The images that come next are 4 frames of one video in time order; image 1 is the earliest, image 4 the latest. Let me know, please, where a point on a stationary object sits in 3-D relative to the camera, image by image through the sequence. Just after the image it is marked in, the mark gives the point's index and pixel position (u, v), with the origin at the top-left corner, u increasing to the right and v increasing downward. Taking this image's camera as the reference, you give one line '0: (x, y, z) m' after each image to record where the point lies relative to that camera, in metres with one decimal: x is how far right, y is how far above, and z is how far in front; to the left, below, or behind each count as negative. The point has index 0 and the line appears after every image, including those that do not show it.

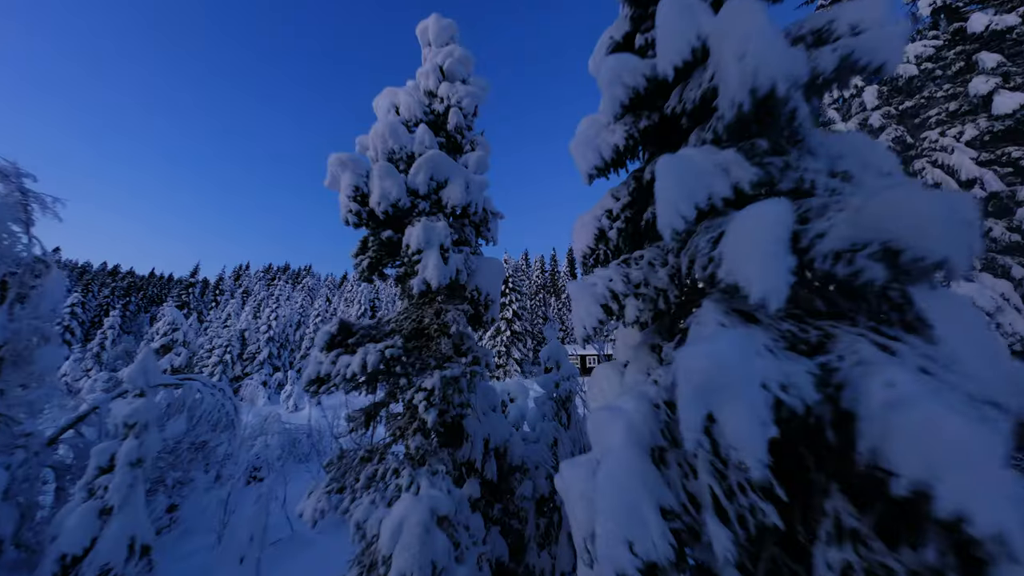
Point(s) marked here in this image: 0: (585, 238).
0: (+0.6, +0.4, +2.4) m
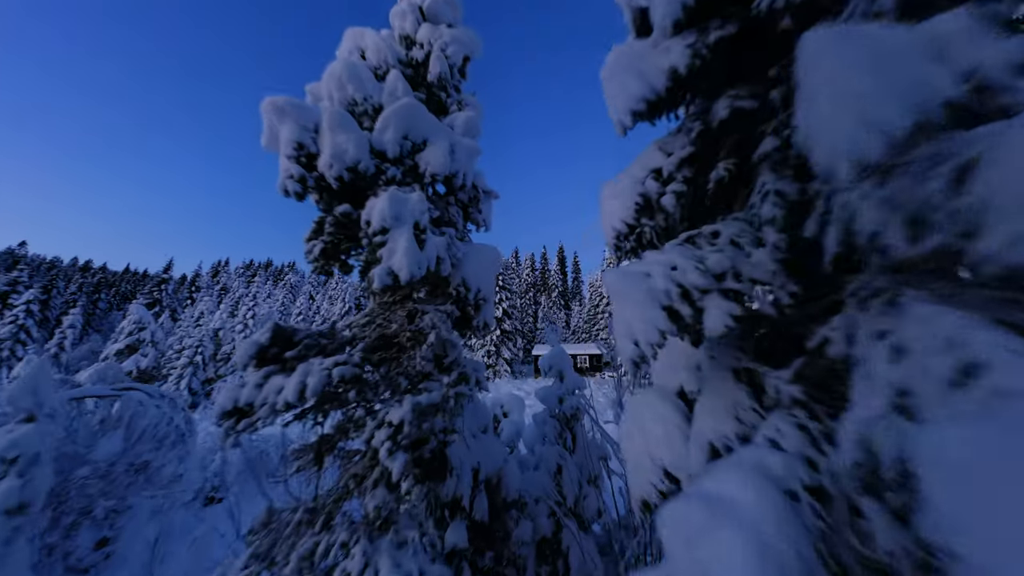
0: (+0.6, +0.4, +1.7) m
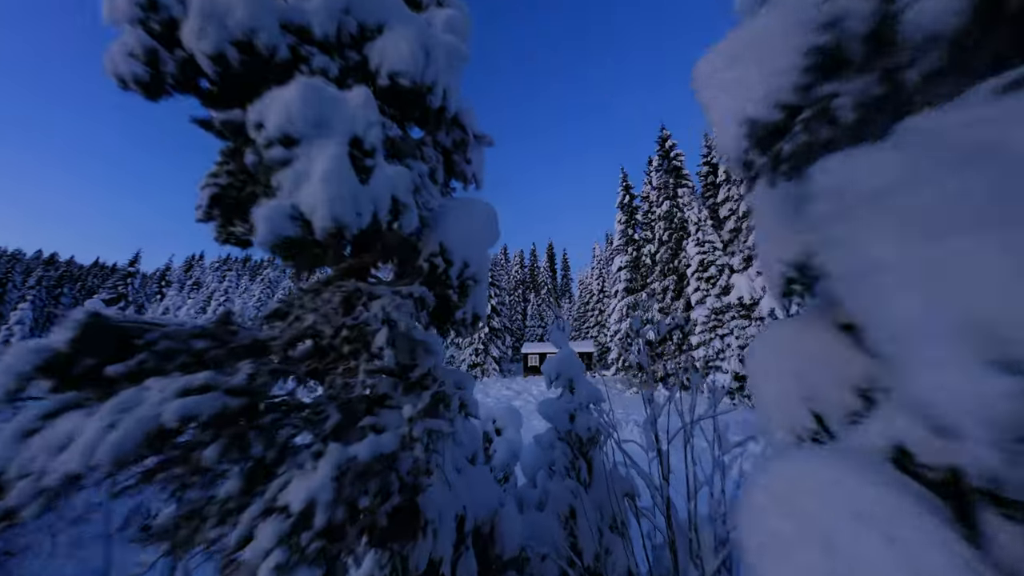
0: (+0.6, +0.5, +0.8) m
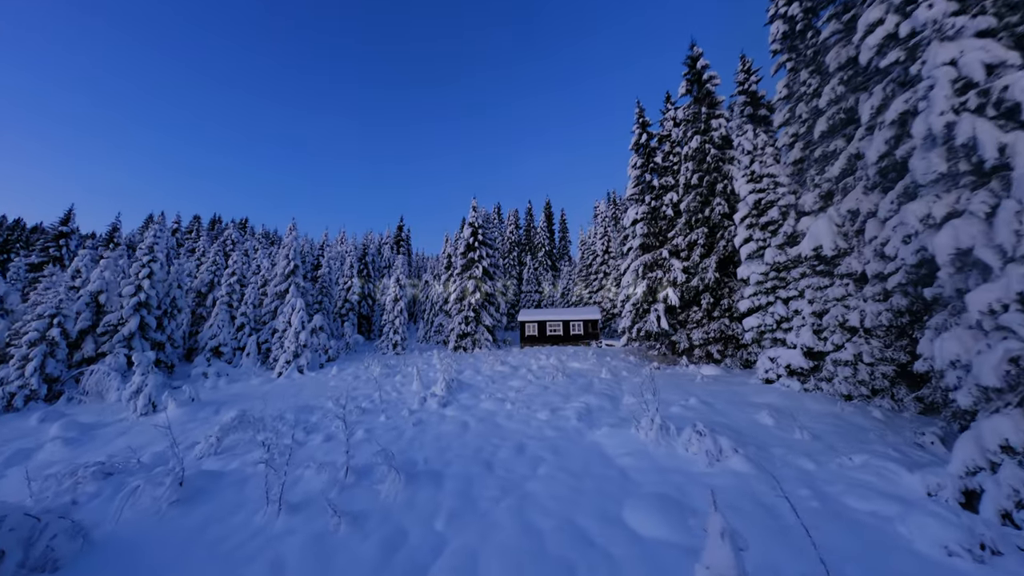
0: (+0.7, +0.9, -3.3) m
